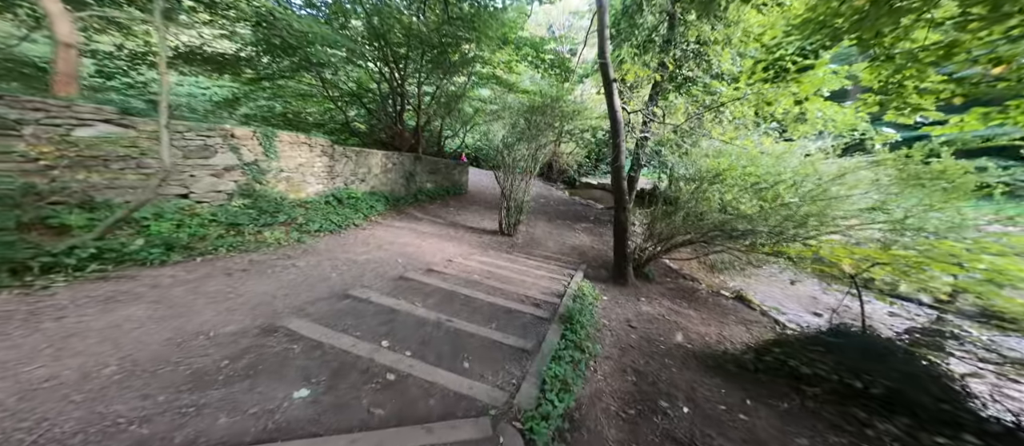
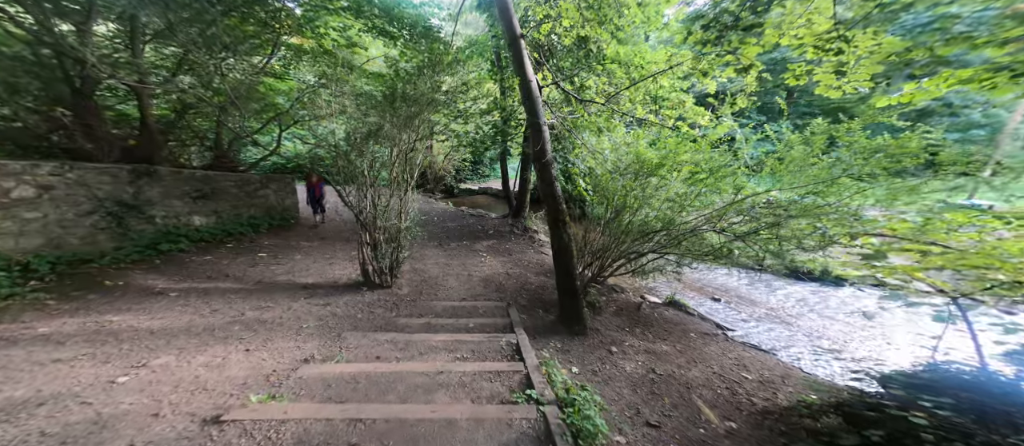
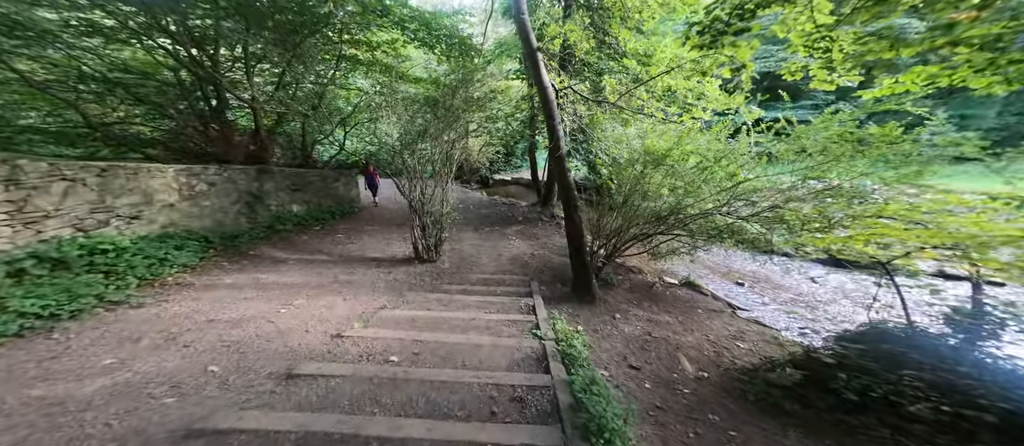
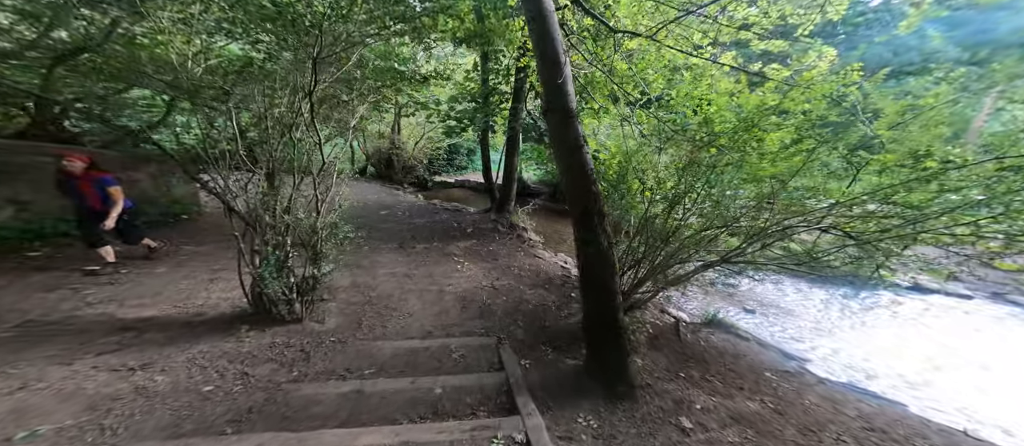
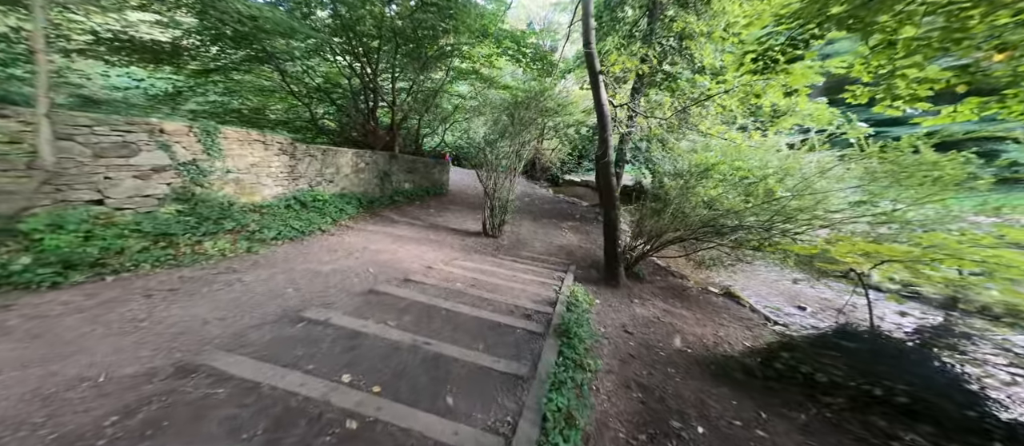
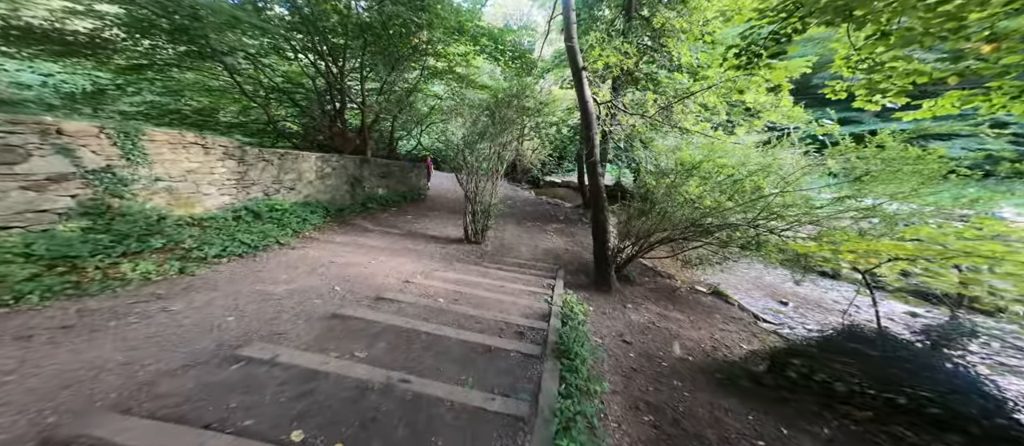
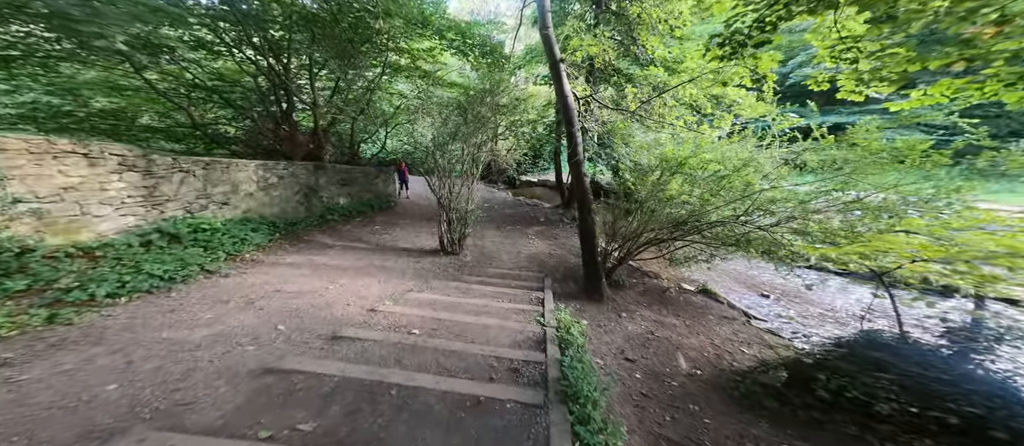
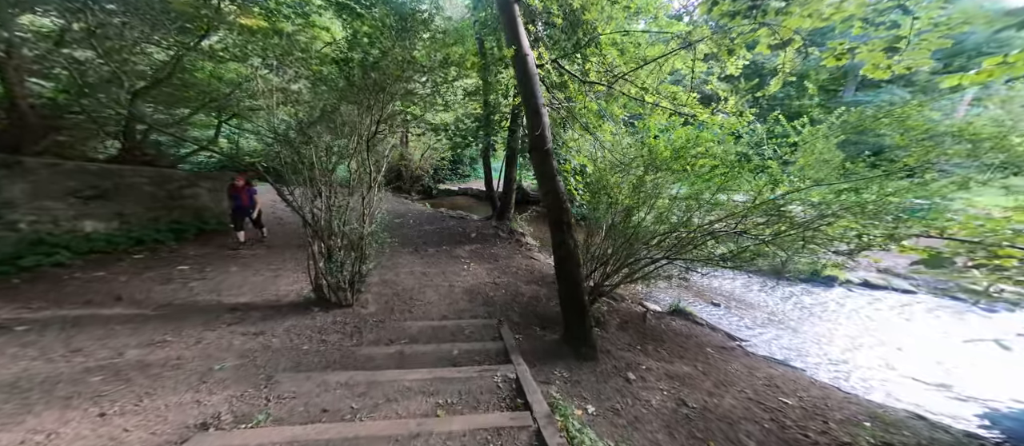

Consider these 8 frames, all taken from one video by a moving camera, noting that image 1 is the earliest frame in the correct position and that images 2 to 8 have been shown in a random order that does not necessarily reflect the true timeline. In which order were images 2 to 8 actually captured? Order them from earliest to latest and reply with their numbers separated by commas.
5, 6, 7, 3, 2, 8, 4
